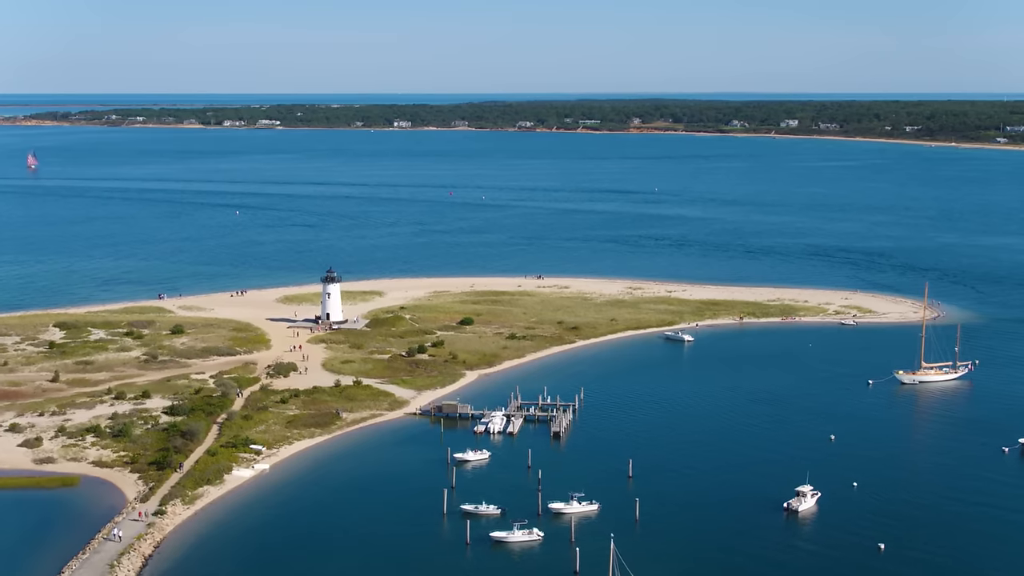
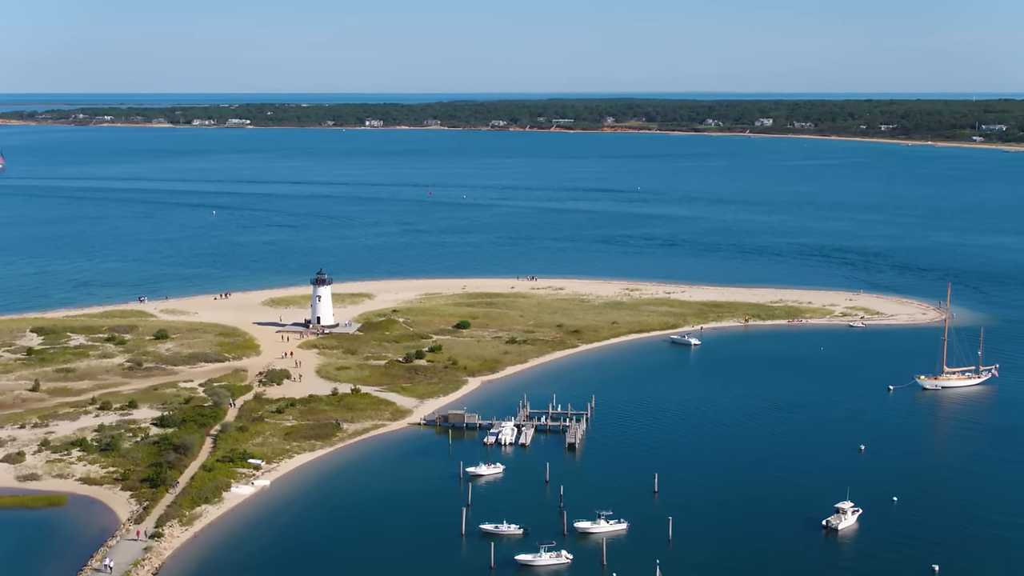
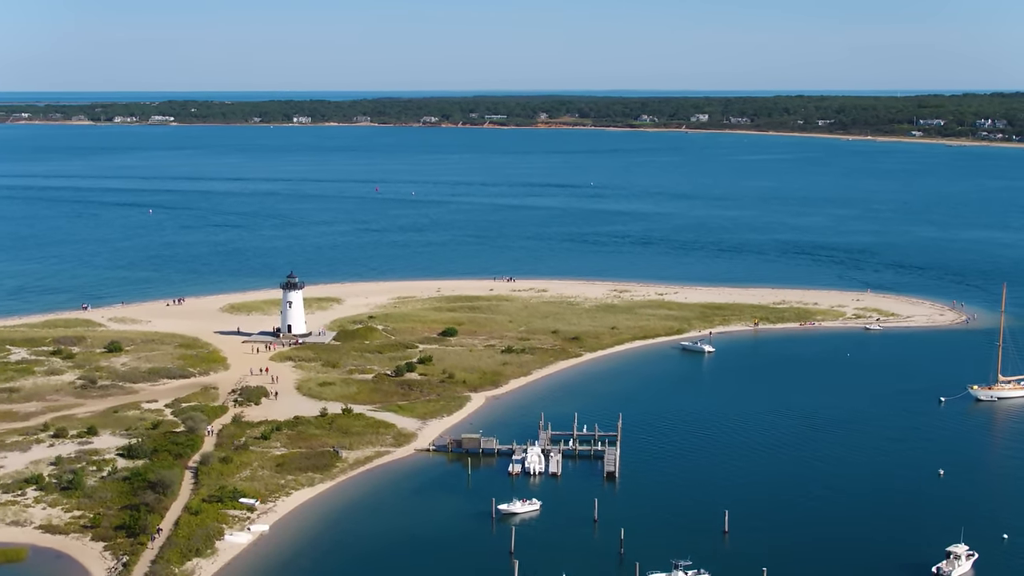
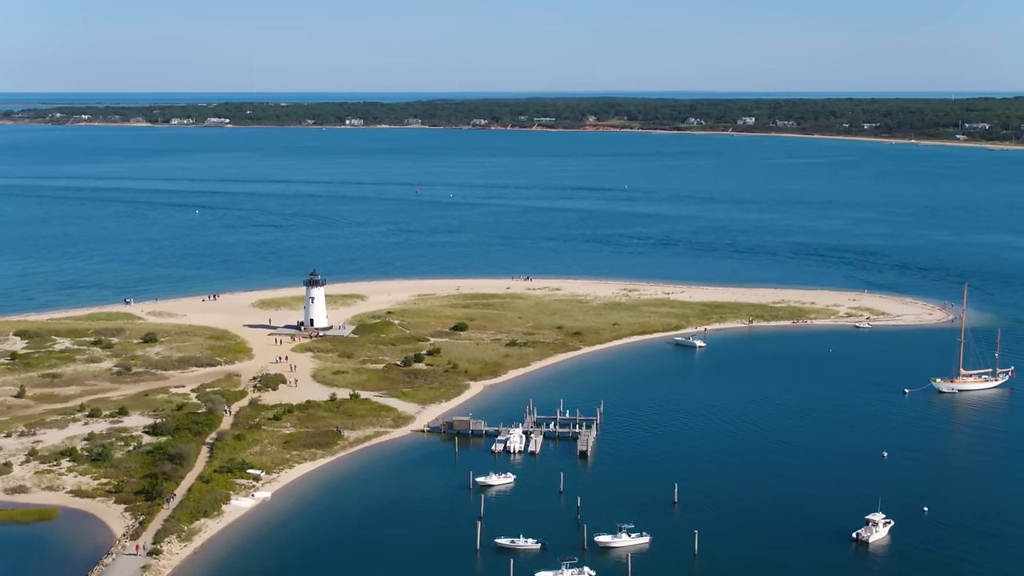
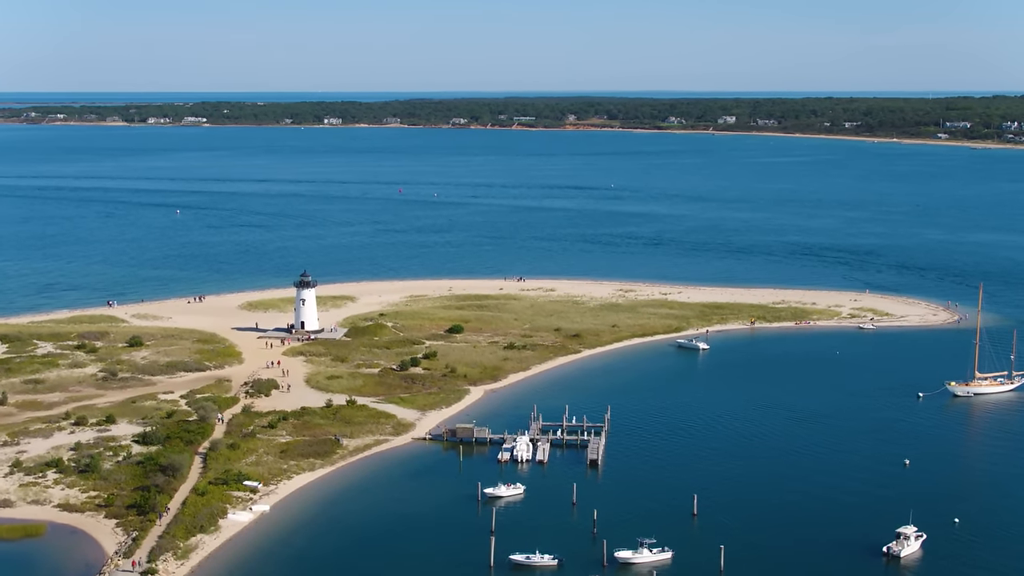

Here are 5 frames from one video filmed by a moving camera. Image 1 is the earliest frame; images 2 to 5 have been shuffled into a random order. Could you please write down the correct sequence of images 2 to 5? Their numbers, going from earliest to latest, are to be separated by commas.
2, 4, 5, 3
